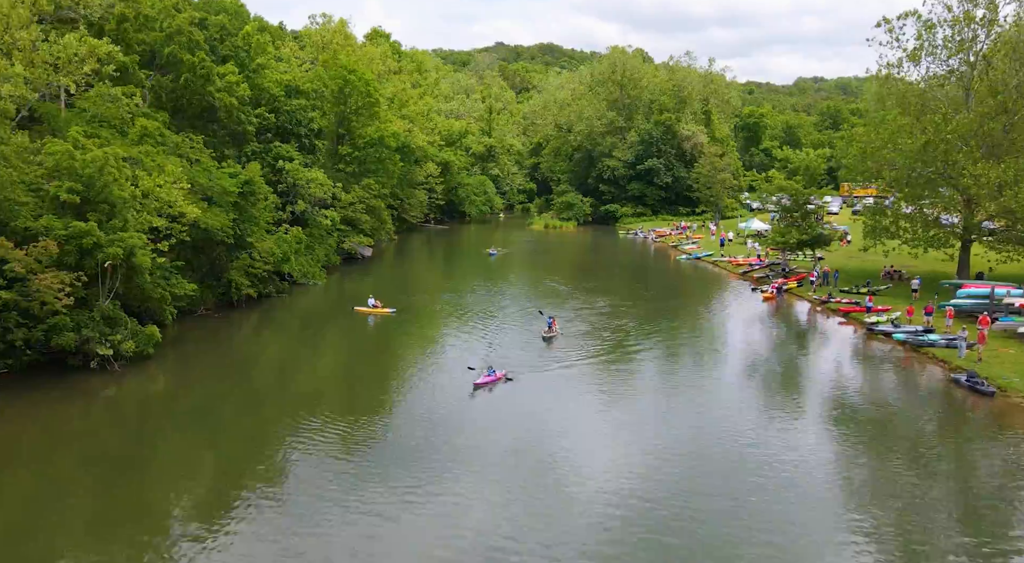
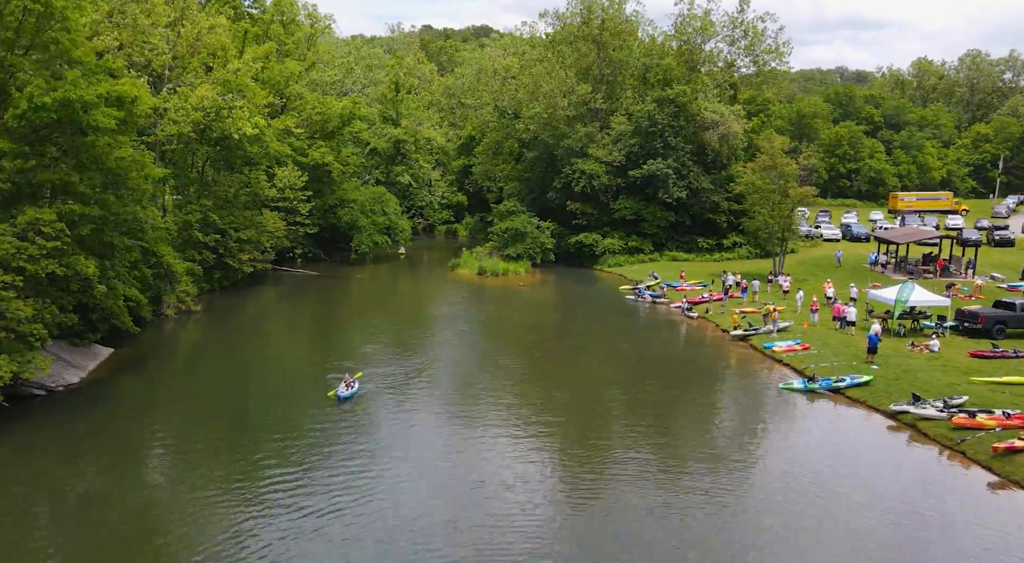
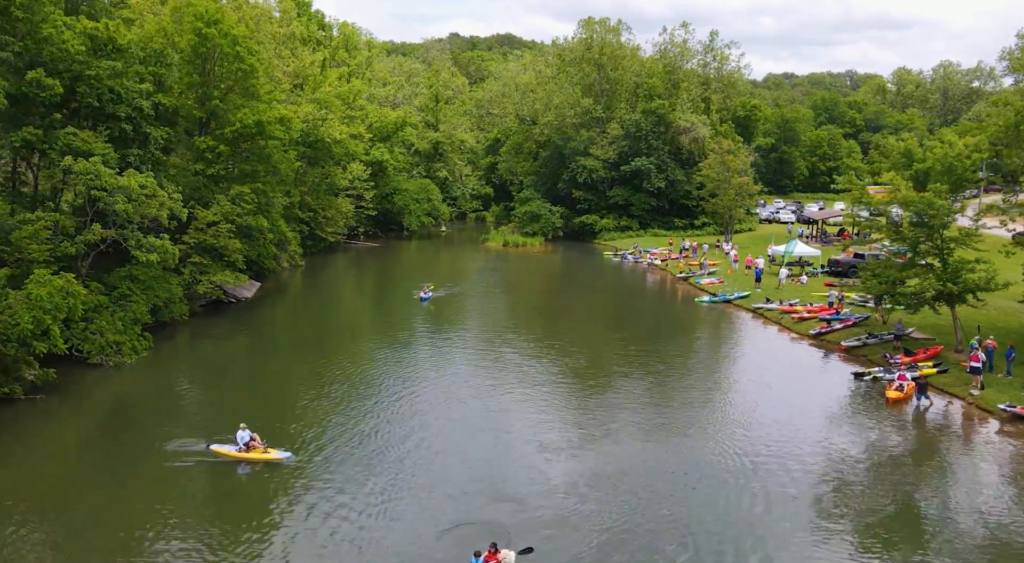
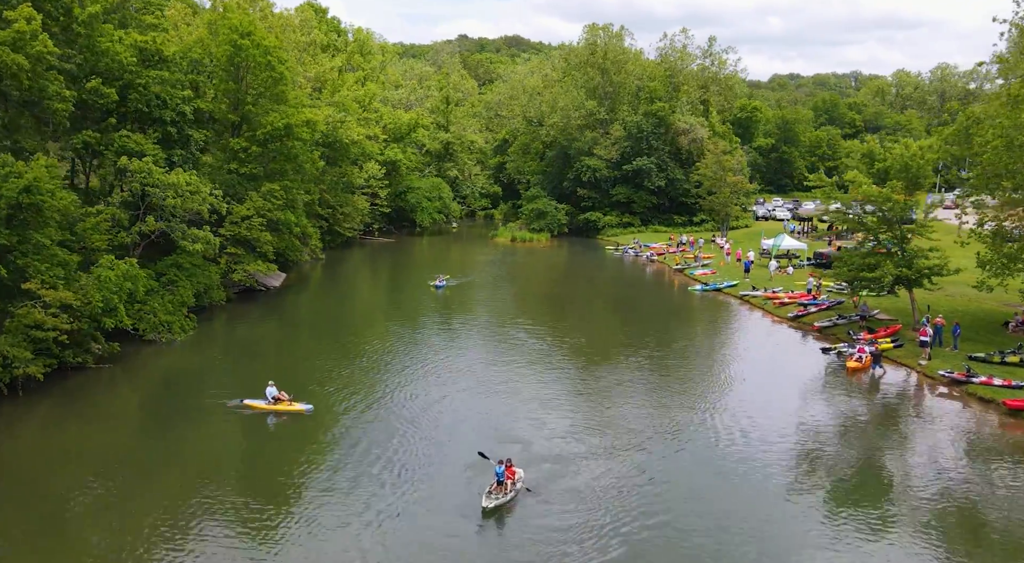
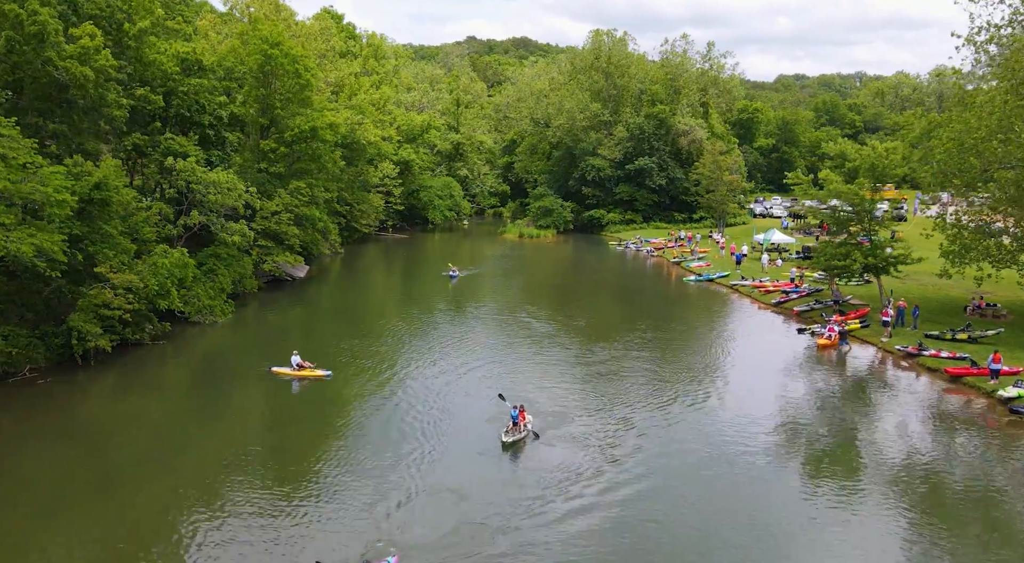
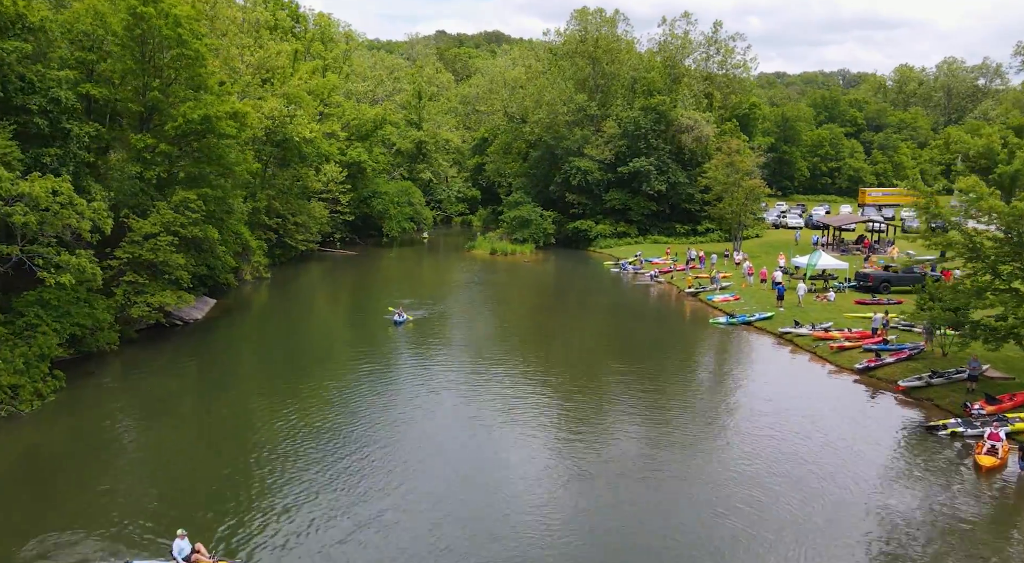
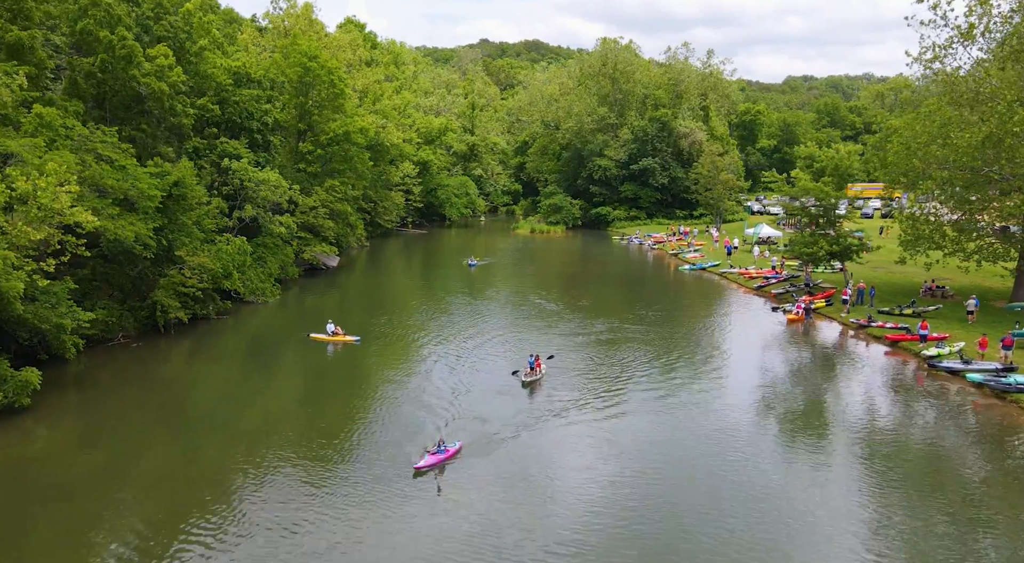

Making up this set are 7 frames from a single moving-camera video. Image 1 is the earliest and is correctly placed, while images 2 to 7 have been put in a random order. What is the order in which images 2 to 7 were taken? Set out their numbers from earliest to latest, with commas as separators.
7, 5, 4, 3, 6, 2
